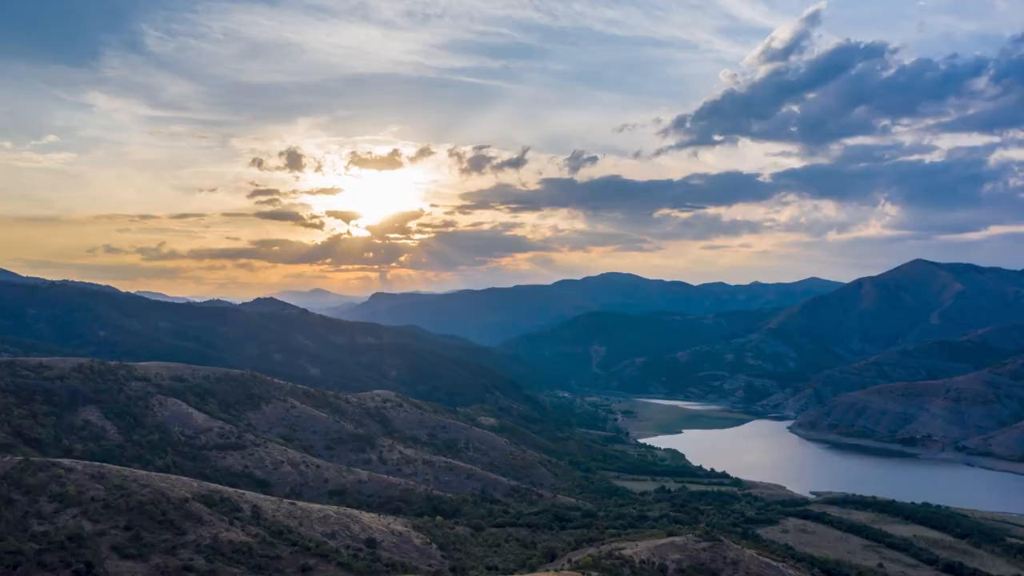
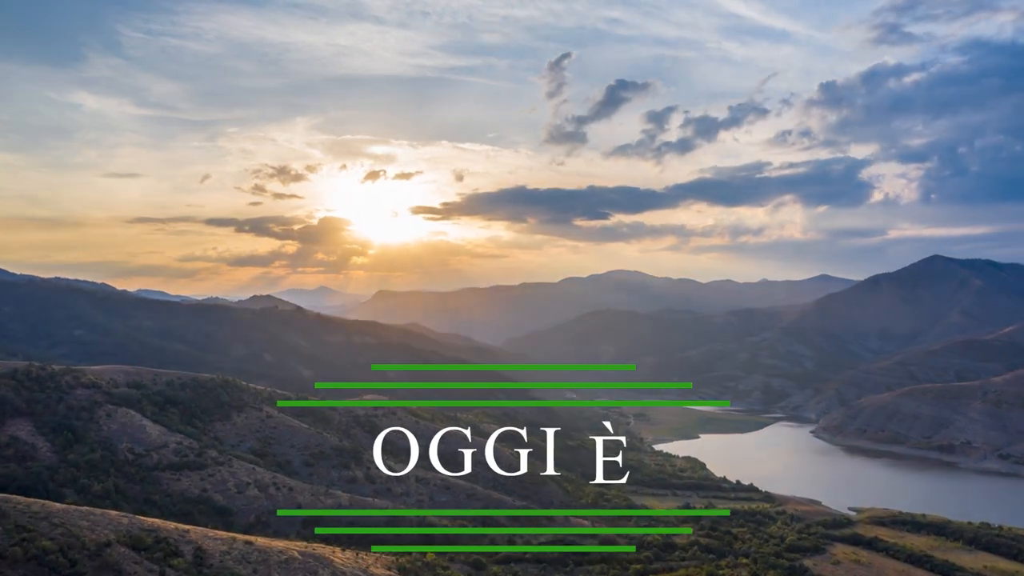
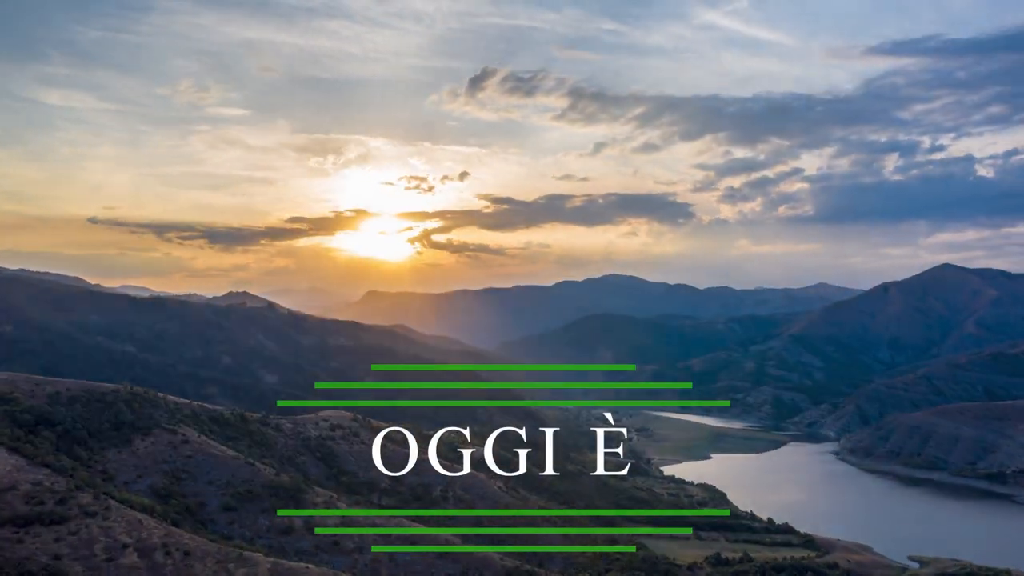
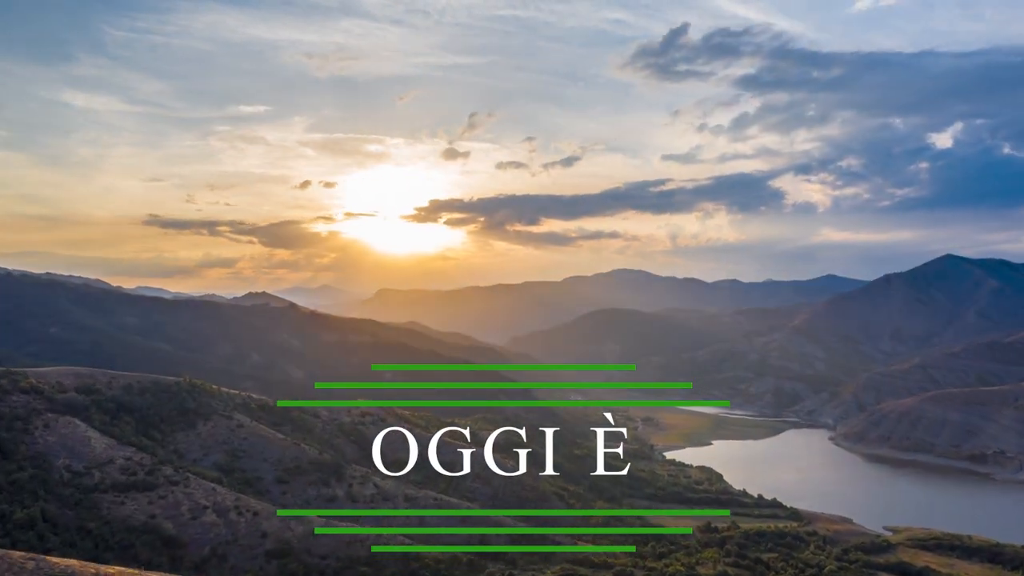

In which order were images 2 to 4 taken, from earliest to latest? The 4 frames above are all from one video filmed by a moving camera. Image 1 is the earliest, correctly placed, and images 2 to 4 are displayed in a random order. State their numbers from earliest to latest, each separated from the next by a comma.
2, 4, 3
